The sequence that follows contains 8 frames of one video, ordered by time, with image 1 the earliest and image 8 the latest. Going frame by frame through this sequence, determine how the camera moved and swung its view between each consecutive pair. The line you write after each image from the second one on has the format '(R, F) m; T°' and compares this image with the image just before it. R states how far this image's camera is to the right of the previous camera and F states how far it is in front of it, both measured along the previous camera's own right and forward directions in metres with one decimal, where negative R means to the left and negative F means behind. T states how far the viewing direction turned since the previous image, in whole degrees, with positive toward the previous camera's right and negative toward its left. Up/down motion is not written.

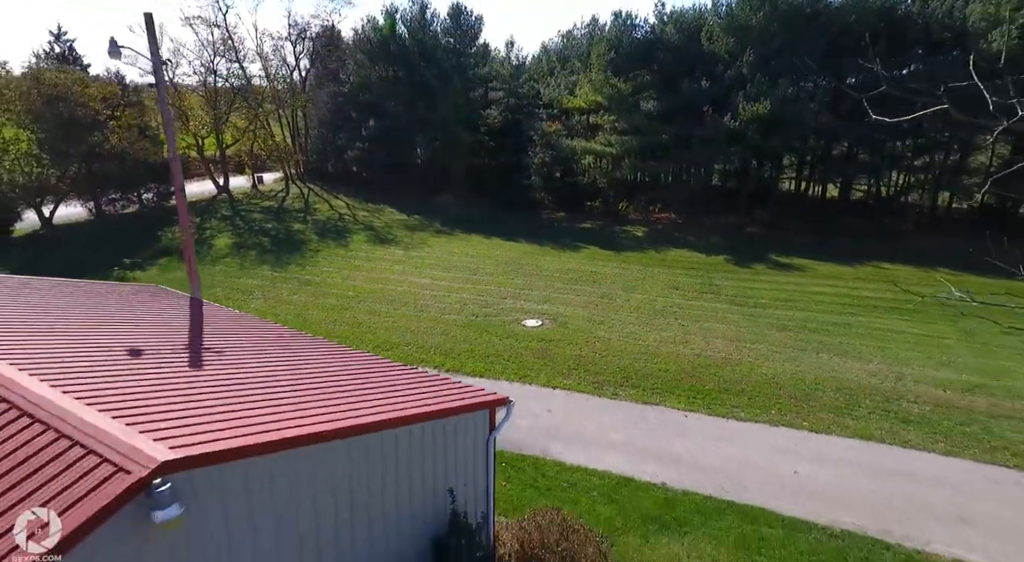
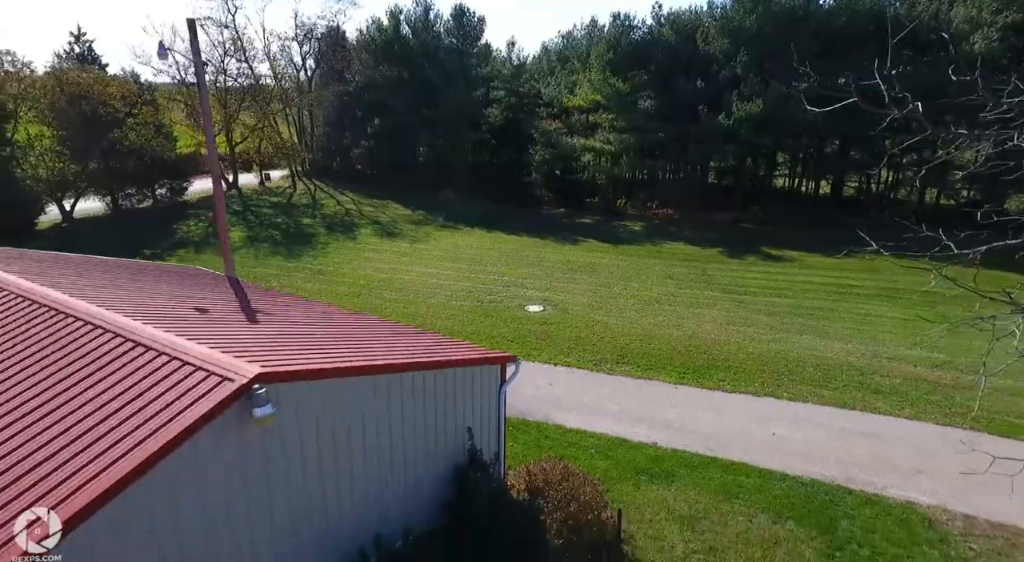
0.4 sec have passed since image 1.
(-0.1, -1.1) m; 0°
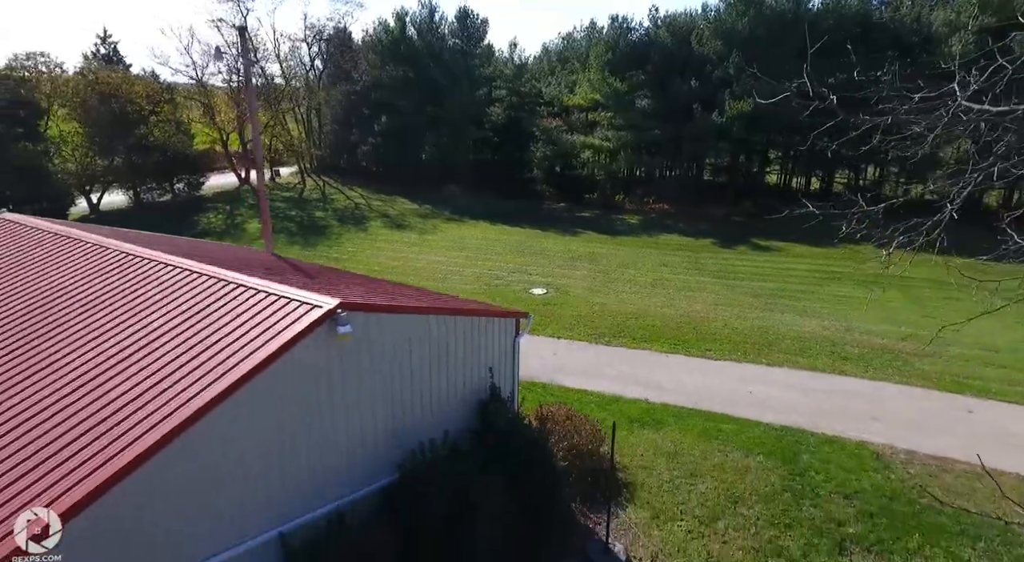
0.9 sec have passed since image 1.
(-0.2, -1.6) m; 0°
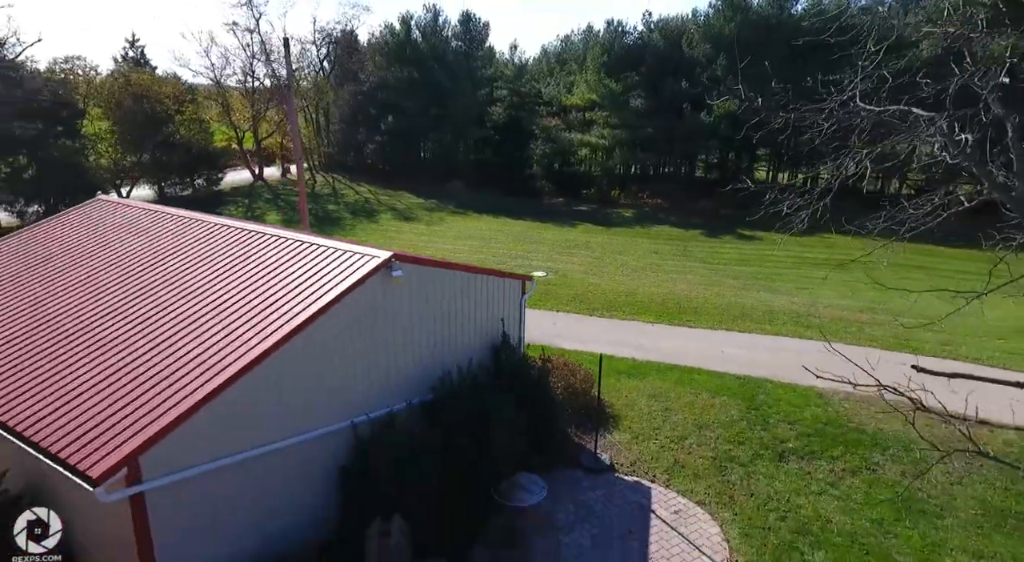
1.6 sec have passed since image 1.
(-0.2, -2.2) m; 0°
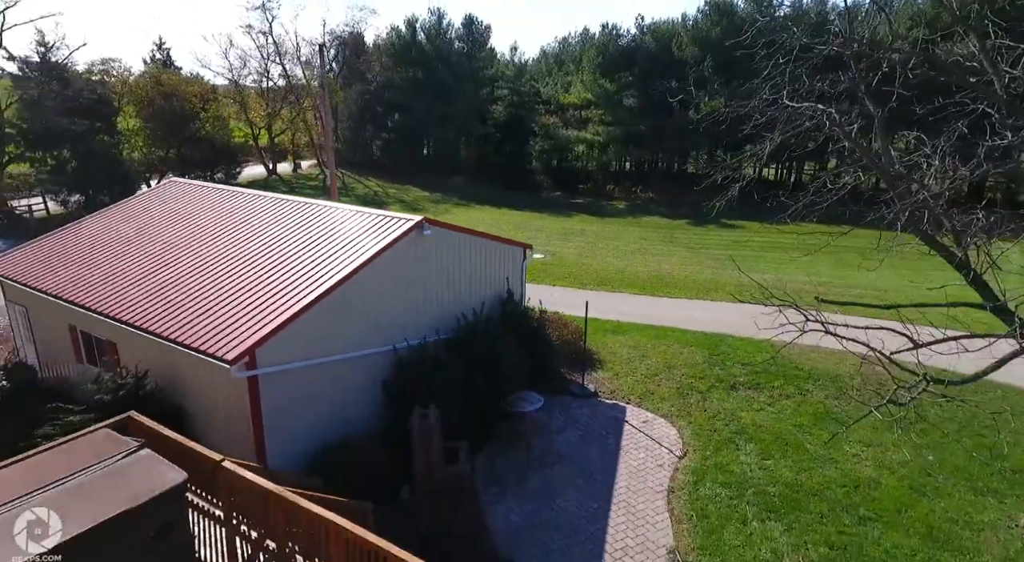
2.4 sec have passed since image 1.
(-0.1, -2.5) m; 0°
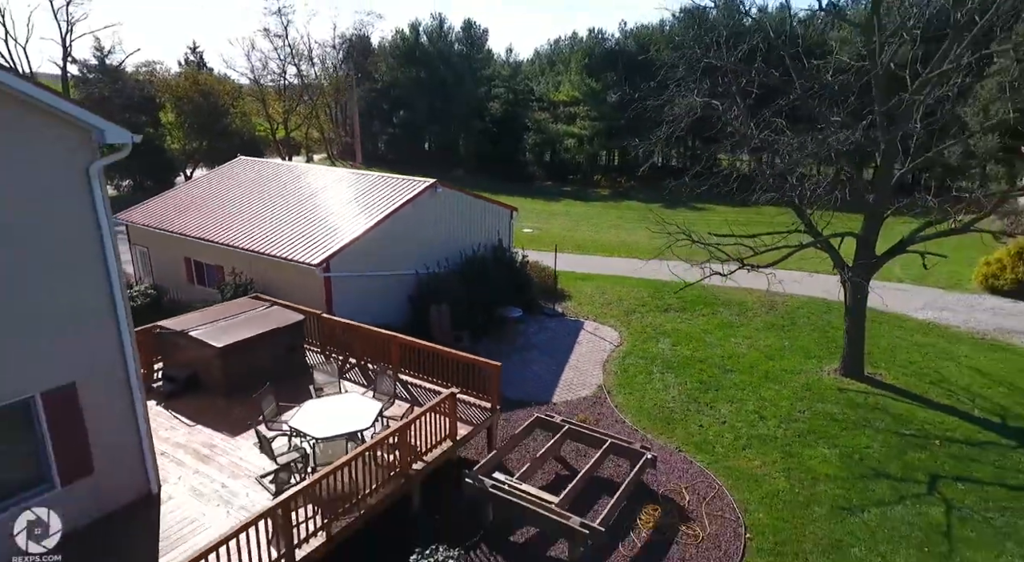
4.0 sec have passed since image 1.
(+0.3, -4.4) m; 0°
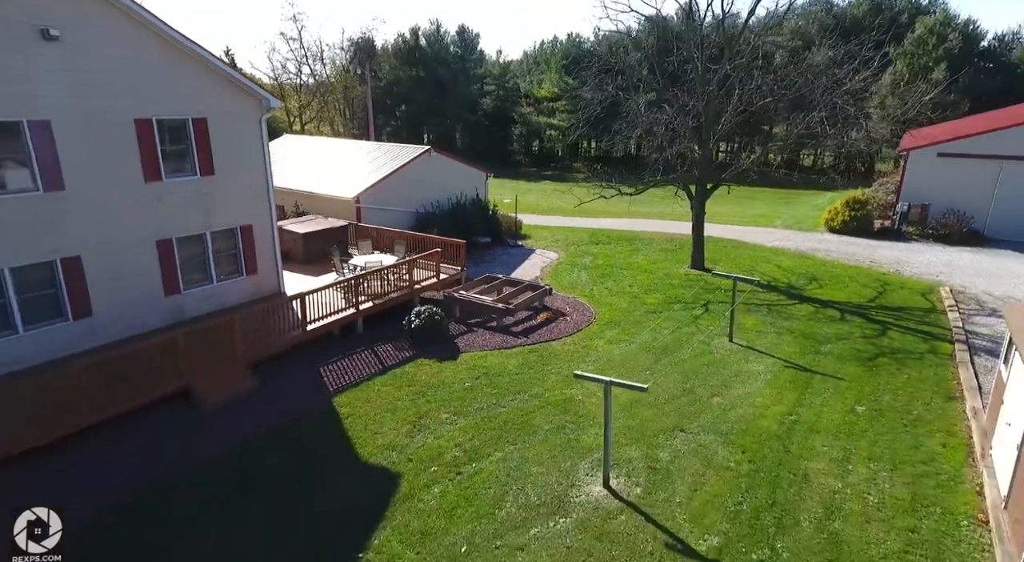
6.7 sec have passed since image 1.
(+1.0, -6.6) m; 0°
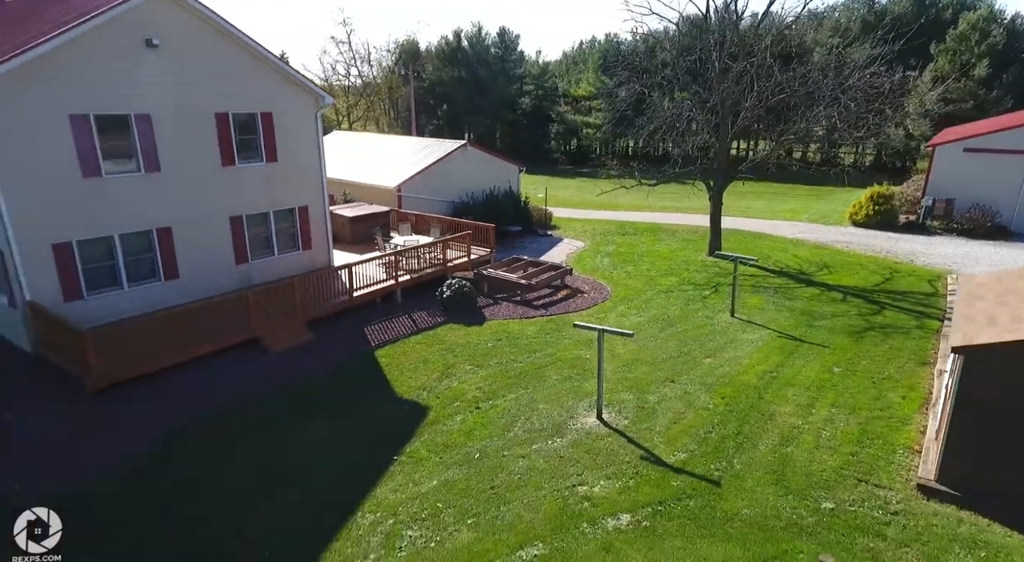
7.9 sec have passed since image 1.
(+0.4, -1.4) m; -4°
